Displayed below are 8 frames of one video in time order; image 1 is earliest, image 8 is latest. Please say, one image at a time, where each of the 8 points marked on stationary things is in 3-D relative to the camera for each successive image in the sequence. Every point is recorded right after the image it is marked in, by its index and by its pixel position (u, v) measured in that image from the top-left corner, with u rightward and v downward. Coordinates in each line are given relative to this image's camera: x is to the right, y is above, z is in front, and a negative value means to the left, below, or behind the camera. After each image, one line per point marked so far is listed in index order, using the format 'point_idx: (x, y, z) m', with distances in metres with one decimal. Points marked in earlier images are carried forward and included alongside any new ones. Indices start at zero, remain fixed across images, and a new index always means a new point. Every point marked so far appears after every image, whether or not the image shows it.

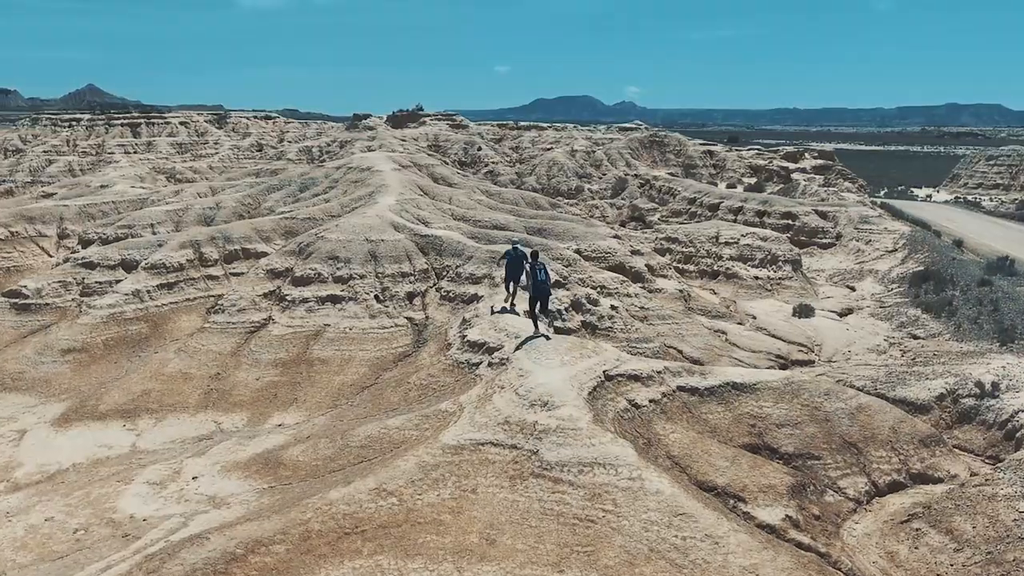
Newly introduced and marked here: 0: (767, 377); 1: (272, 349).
0: (+5.0, -1.7, +13.6) m
1: (-5.8, -1.5, +16.8) m
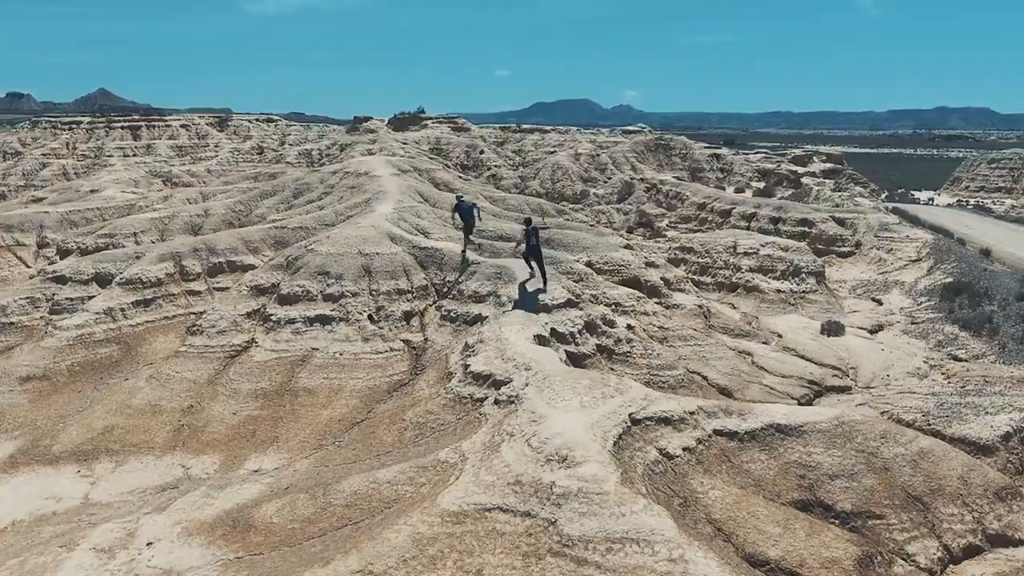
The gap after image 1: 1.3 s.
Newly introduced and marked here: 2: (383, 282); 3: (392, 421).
0: (+5.2, -2.2, +11.9) m
1: (-5.6, -2.0, +15.1) m
2: (-3.3, +0.2, +17.8) m
3: (-2.3, -2.5, +13.2) m
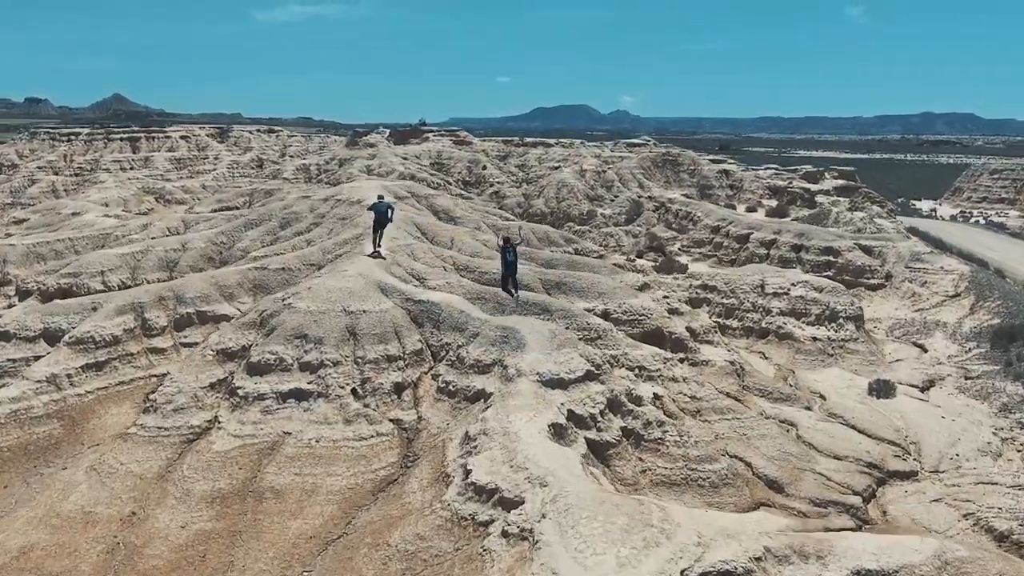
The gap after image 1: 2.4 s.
0: (+5.4, -3.6, +9.3) m
1: (-5.5, -3.4, +12.5) m
2: (-3.1, -1.3, +15.3) m
3: (-2.1, -3.9, +10.6) m
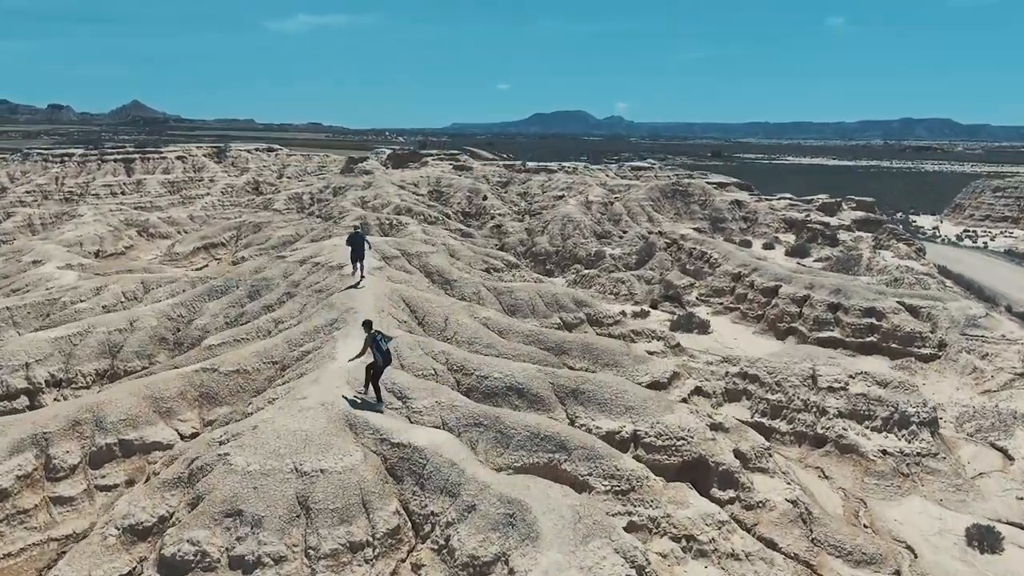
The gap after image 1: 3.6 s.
0: (+5.5, -6.1, +5.3) m
1: (-5.3, -5.9, +8.5) m
2: (-3.0, -3.9, +11.3) m
3: (-2.0, -6.4, +6.6) m
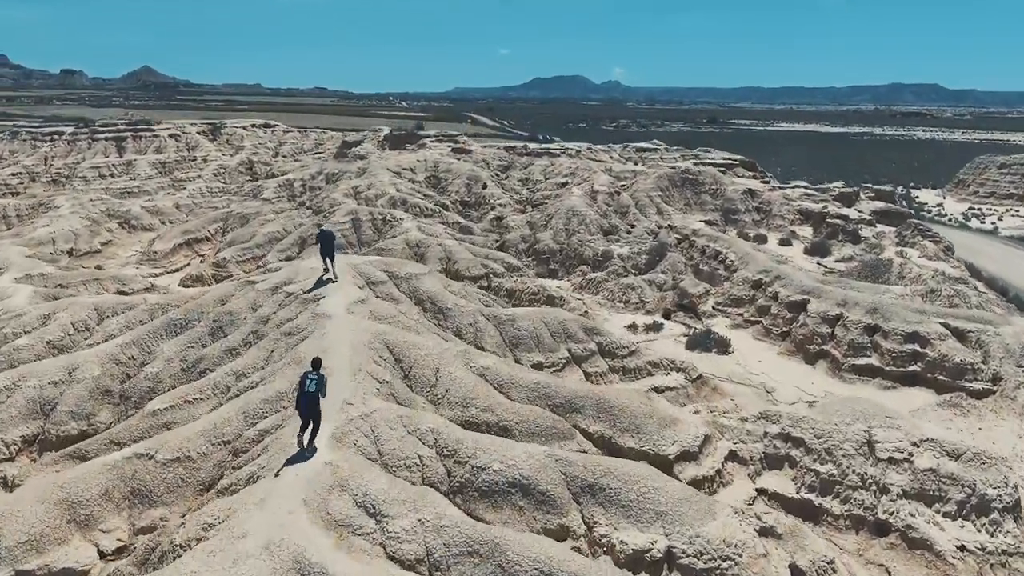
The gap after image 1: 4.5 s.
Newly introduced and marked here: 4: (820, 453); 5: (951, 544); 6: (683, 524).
0: (+5.5, -8.0, +2.1) m
1: (-5.3, -7.7, +5.4) m
2: (-3.0, -5.6, +8.1) m
3: (-1.9, -8.3, +3.5) m
4: (+8.1, -4.5, +18.3) m
5: (+10.1, -5.8, +15.8) m
6: (+3.3, -4.6, +13.5) m
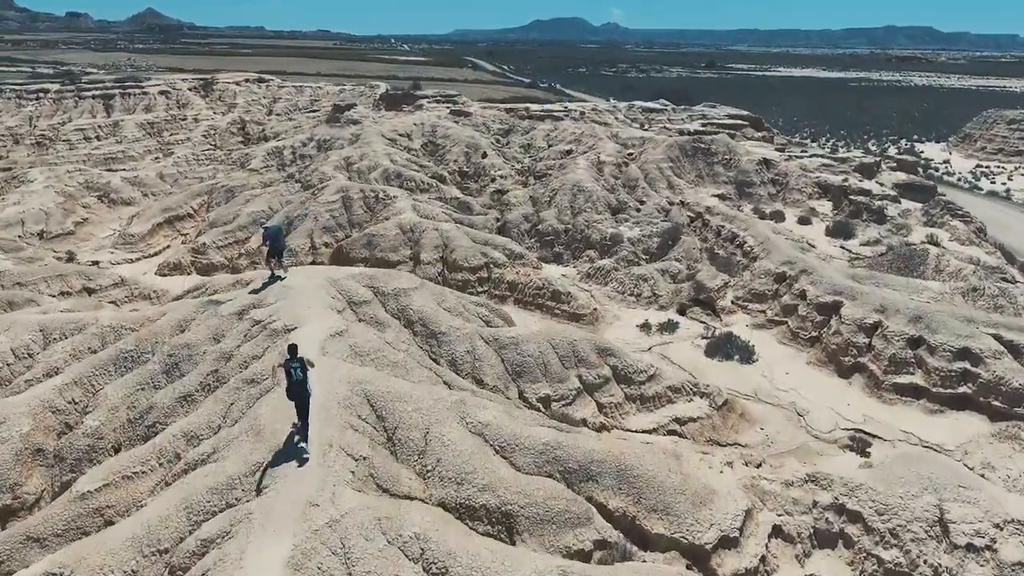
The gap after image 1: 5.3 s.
0: (+5.6, -10.2, -0.5) m
1: (-5.2, -9.7, +2.7) m
2: (-2.9, -7.4, +5.3) m
3: (-1.9, -10.4, +0.8) m
4: (+8.2, -5.6, +15.4) m
5: (+10.2, -7.1, +12.9) m
6: (+3.3, -6.0, +10.6) m
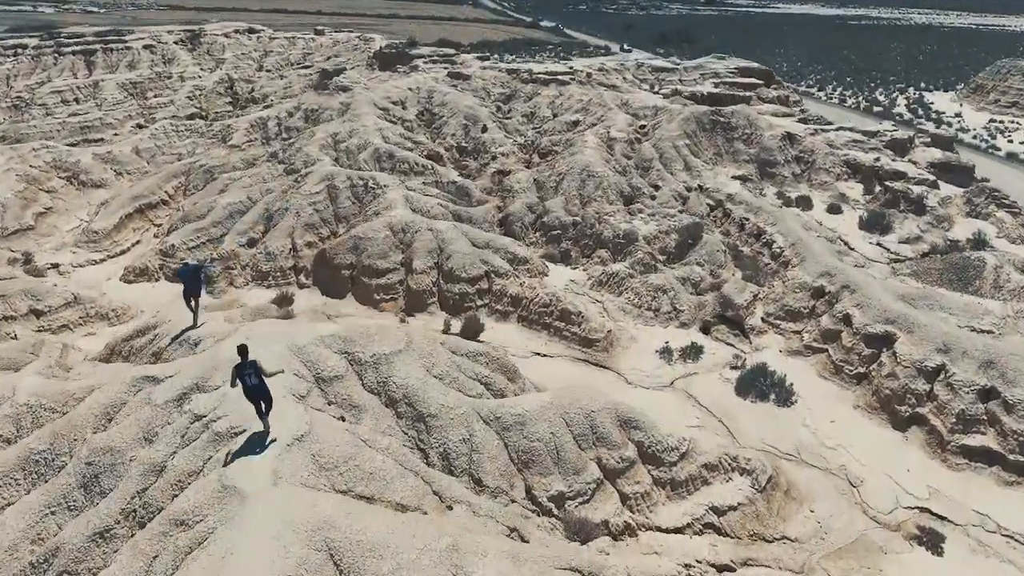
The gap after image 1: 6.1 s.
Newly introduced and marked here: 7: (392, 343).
0: (+5.7, -13.6, -3.8) m
1: (-5.1, -12.9, -0.6) m
2: (-2.8, -10.4, +1.8) m
3: (-1.8, -13.7, -2.4) m
4: (+8.4, -7.9, +11.7) m
5: (+10.3, -9.6, +9.4) m
6: (+3.5, -8.7, +7.0) m
7: (-3.4, -1.6, +19.5) m
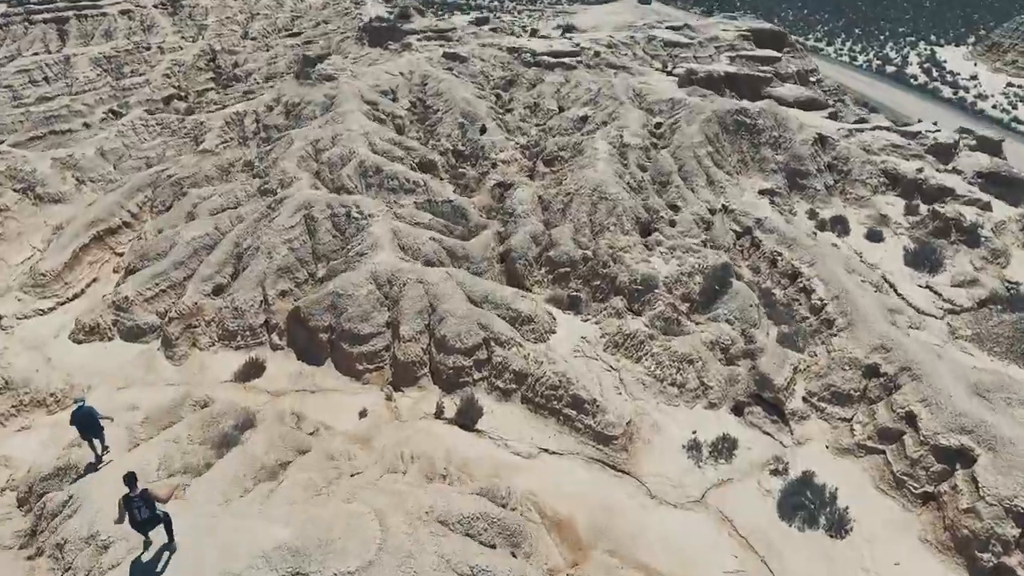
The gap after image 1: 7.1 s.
0: (+5.8, -19.3, -7.5) m
1: (-5.0, -18.3, -4.3) m
2: (-2.7, -15.7, -2.1) m
3: (-1.7, -19.3, -6.1) m
4: (+8.5, -12.5, +7.7) m
5: (+10.4, -14.4, +5.4) m
6: (+3.6, -13.6, +3.0) m
7: (-3.3, -5.7, +15.0) m
